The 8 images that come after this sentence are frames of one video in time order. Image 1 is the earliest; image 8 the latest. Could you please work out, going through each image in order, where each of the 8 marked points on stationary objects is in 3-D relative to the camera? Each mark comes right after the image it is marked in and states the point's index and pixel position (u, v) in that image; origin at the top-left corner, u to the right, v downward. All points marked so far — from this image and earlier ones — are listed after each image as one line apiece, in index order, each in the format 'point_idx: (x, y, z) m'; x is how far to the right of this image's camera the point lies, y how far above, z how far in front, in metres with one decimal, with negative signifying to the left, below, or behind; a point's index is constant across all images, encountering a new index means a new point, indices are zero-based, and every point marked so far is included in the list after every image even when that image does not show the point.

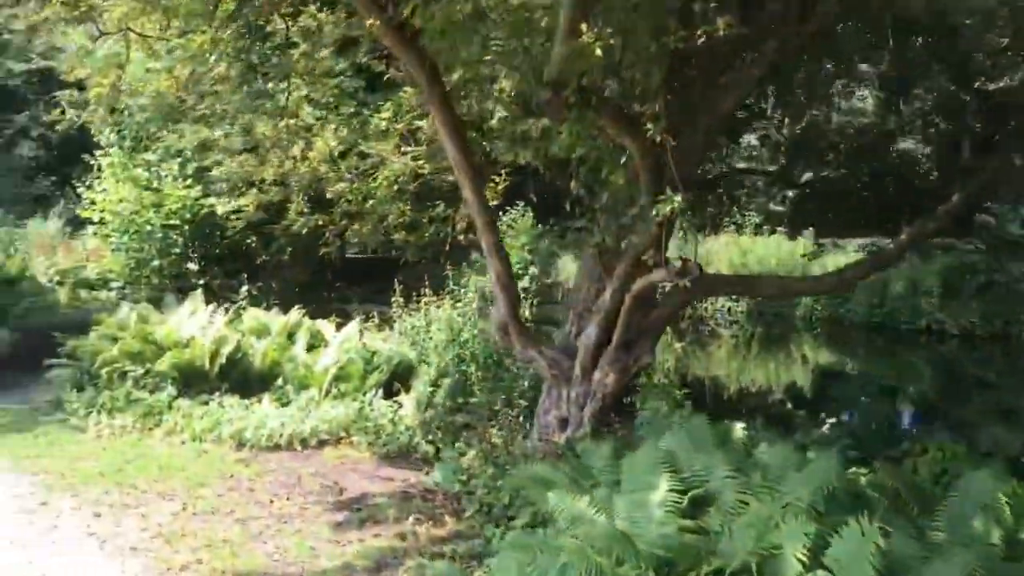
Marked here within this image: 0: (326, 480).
0: (-1.3, -1.3, +6.3) m
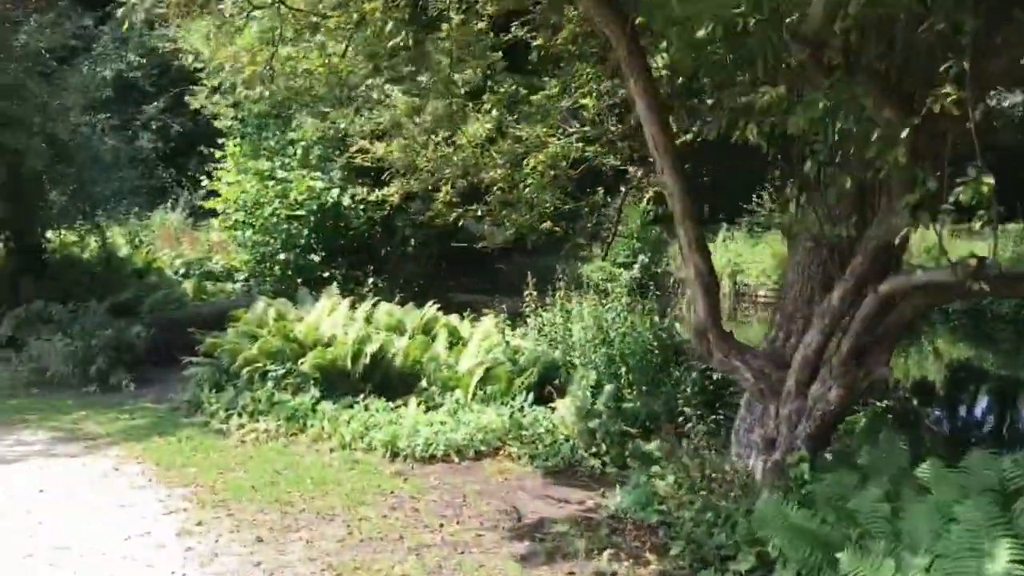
0: (-0.1, -1.3, +5.7) m
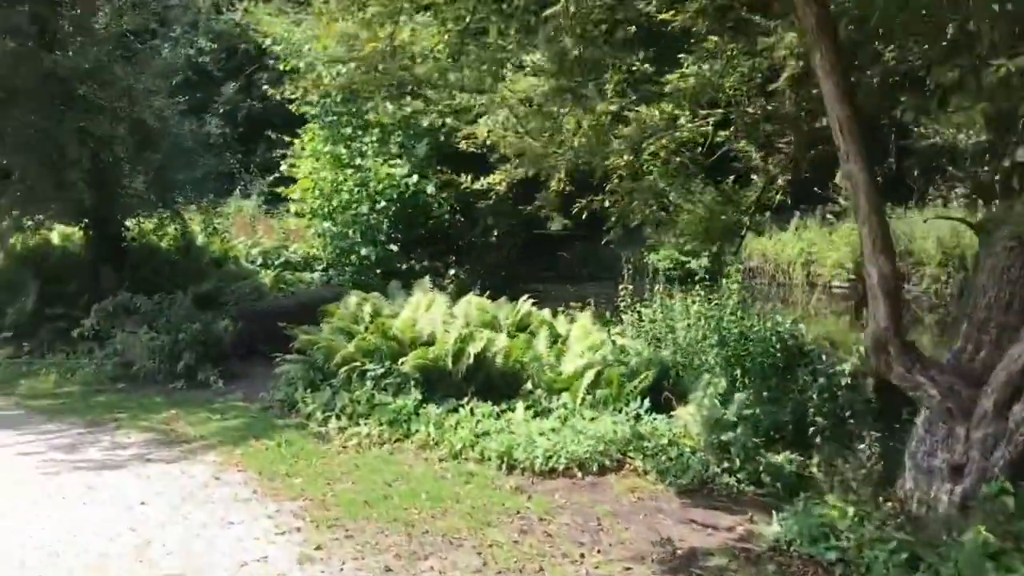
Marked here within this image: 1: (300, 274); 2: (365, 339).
0: (+0.7, -1.3, +5.1) m
1: (-3.1, +0.2, +13.0) m
2: (-1.2, -0.4, +7.6) m
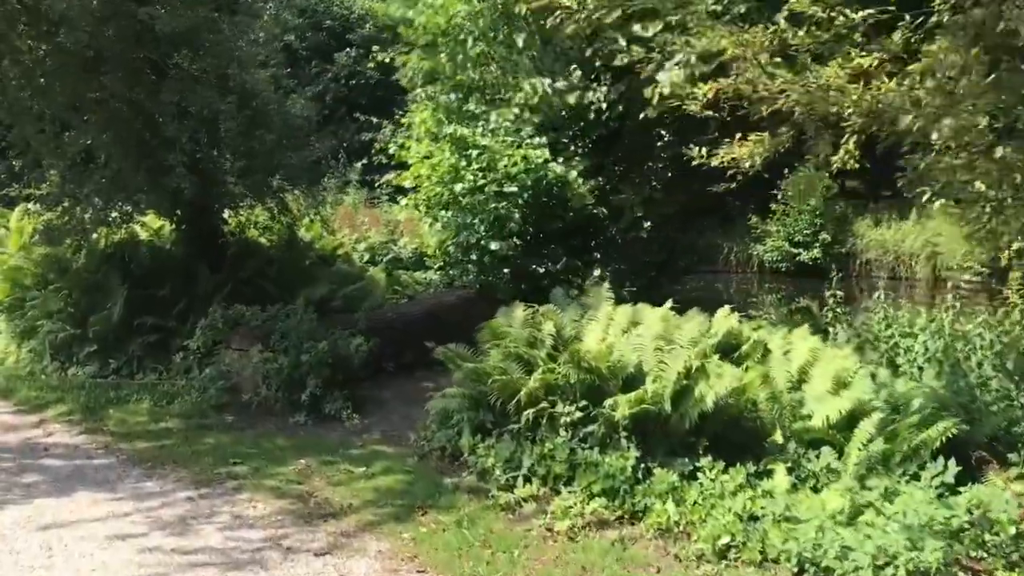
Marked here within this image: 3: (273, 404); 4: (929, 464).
0: (+2.0, -1.5, +3.2) m
1: (-1.2, +0.2, +11.3) m
2: (+0.3, -0.5, +5.7) m
3: (-1.8, -0.9, +6.9) m
4: (+2.4, -1.0, +5.3) m
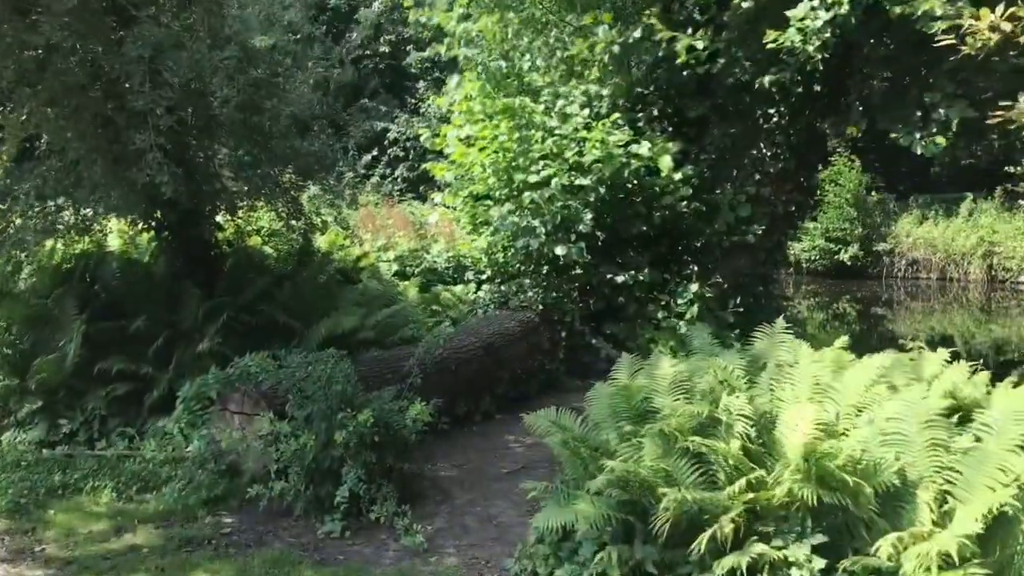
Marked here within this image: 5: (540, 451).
0: (+2.7, -1.7, +1.0) m
1: (-0.5, 0.0, +9.1) m
2: (+1.0, -0.7, +3.5) m
3: (-1.1, -1.1, +4.6) m
4: (+3.1, -1.2, +3.1) m
5: (+0.2, -1.1, +6.1) m
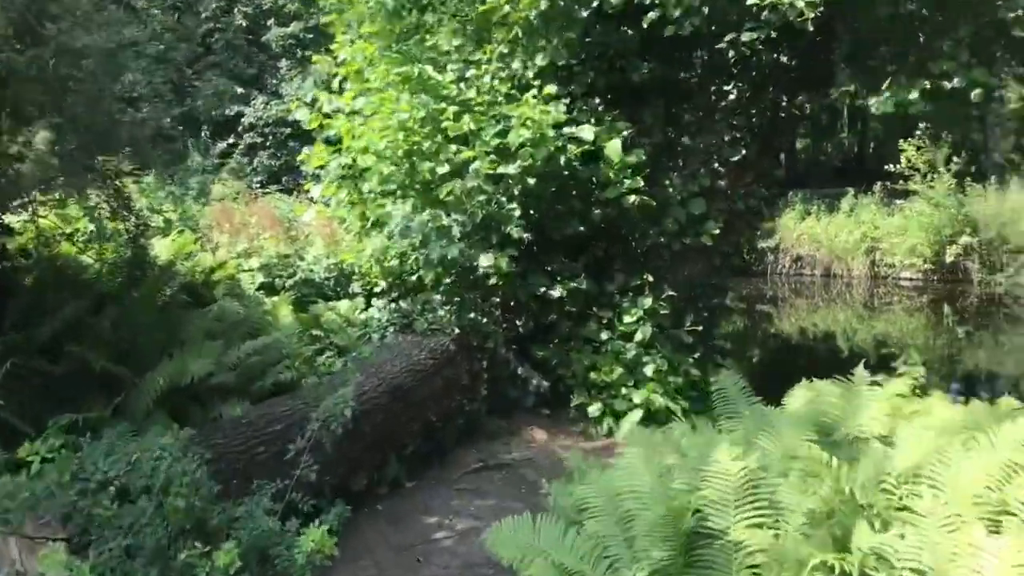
0: (+3.1, -1.8, -0.4) m
1: (-1.3, -0.2, +7.2) m
2: (+1.0, -0.9, +1.9) m
3: (-1.3, -1.3, +2.7) m
4: (+3.2, -1.3, +1.8) m
5: (-0.2, -1.2, +4.3) m
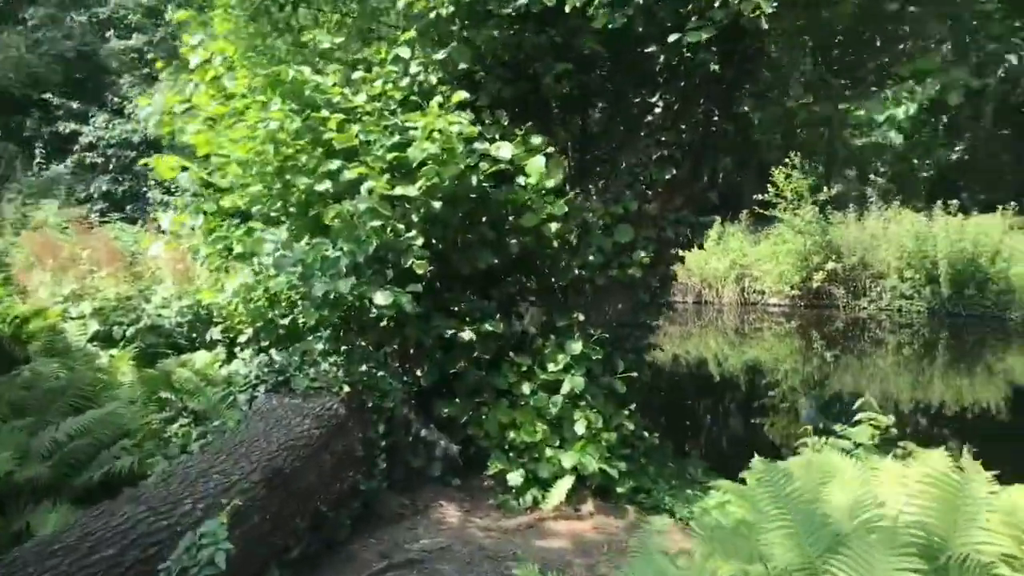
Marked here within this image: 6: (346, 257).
0: (+3.6, -1.8, -1.0) m
1: (-2.0, -0.5, +5.8) m
2: (+1.1, -1.0, +0.9) m
3: (-1.2, -1.4, +1.4) m
4: (+3.3, -1.4, +1.1) m
5: (-0.4, -1.4, +3.1) m
6: (-0.9, +0.1, +5.2) m
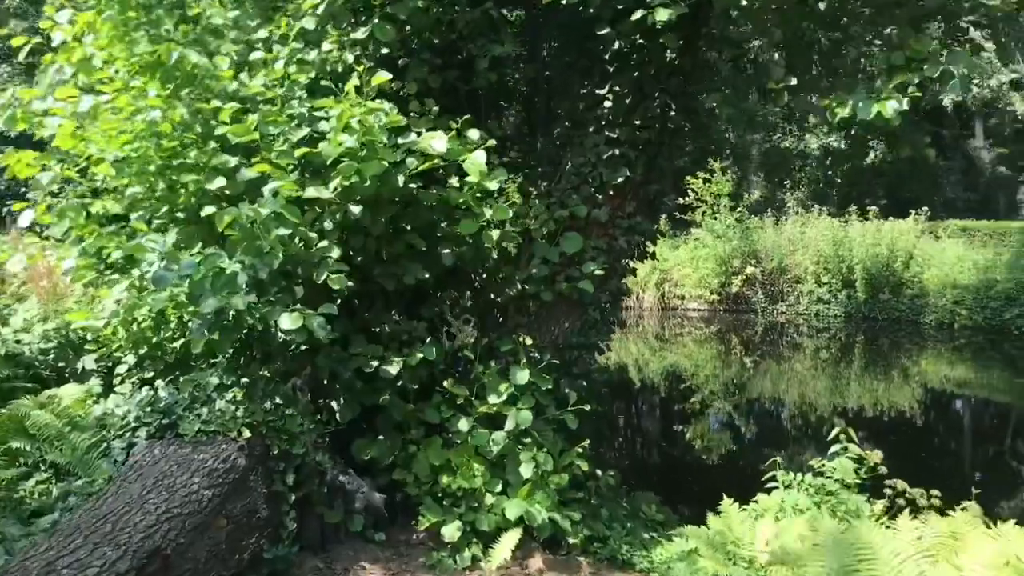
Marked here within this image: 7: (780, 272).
0: (+3.8, -1.9, -1.5) m
1: (-2.3, -0.6, +4.8) m
2: (+1.2, -1.1, +0.2) m
3: (-1.1, -1.5, +0.4) m
4: (+3.4, -1.5, +0.6) m
5: (-0.5, -1.5, +2.3) m
6: (-1.2, 0.0, +4.2) m
7: (+6.1, +0.4, +20.2) m
